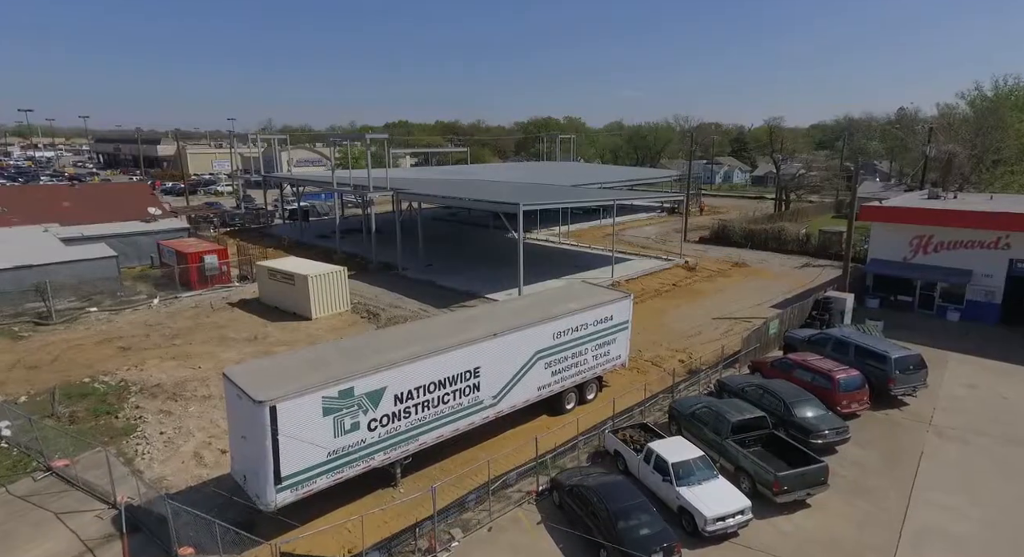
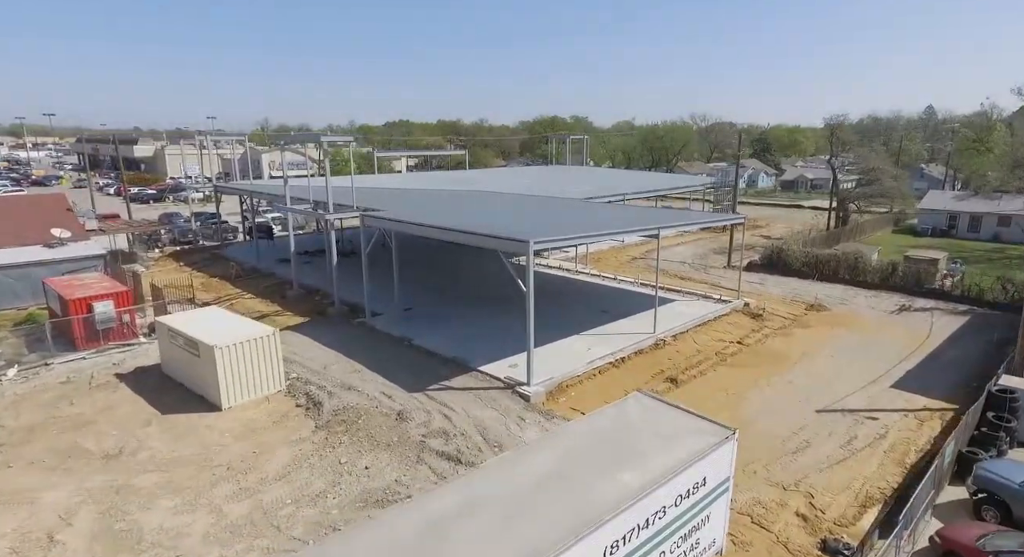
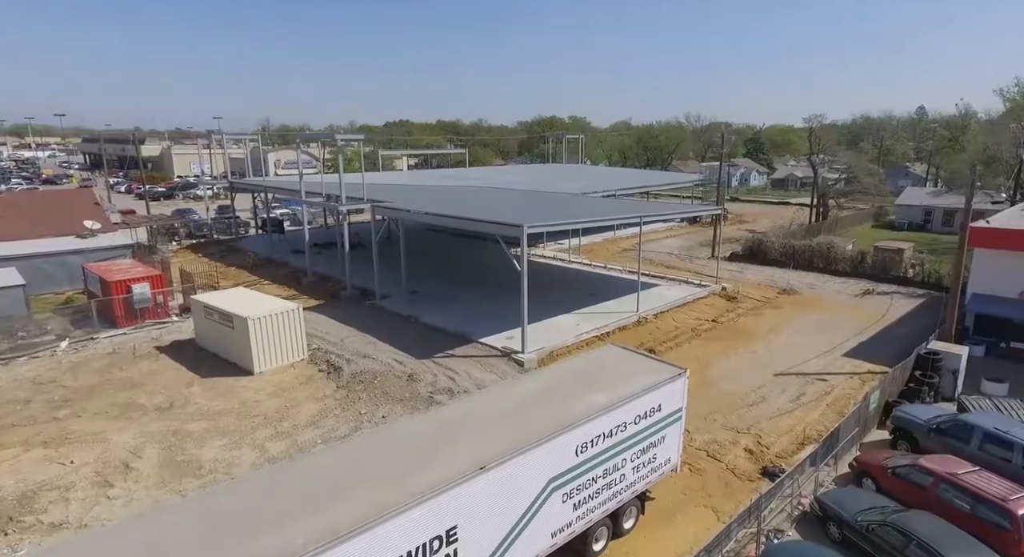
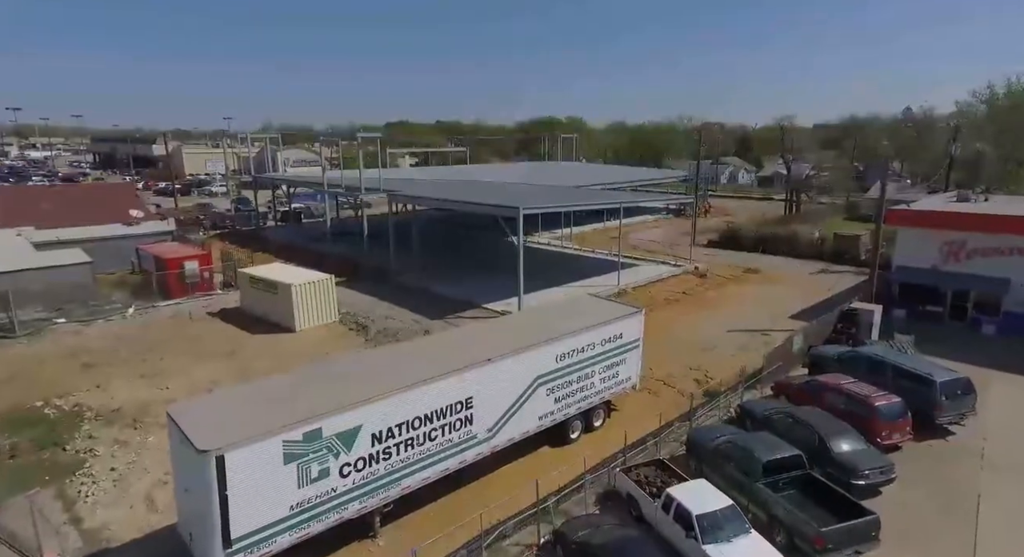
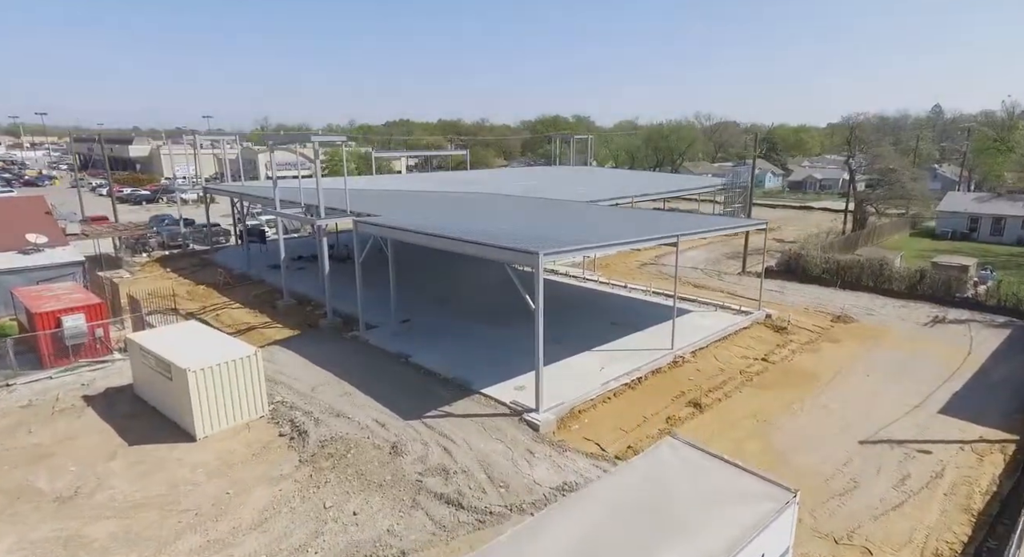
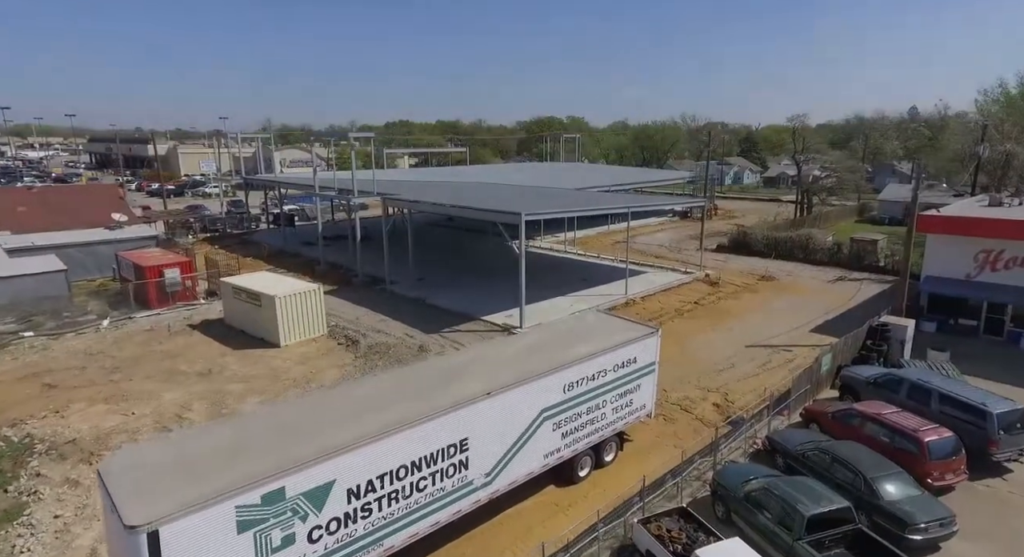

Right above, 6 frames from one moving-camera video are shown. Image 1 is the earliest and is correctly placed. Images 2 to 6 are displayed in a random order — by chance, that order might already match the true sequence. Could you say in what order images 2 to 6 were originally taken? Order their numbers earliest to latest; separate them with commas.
4, 6, 3, 2, 5
